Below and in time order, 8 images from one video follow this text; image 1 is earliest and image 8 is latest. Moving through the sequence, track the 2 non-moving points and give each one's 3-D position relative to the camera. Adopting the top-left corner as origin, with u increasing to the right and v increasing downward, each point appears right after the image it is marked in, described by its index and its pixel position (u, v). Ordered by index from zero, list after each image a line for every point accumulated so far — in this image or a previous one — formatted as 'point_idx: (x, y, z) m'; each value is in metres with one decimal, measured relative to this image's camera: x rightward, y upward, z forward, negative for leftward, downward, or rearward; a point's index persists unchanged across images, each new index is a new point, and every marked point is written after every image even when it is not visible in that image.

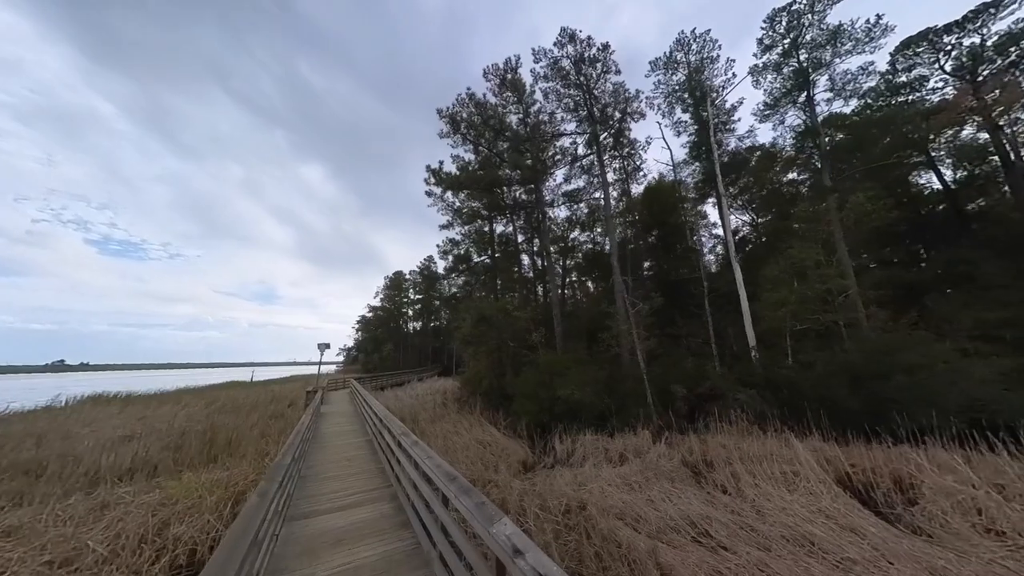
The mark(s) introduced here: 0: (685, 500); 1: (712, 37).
0: (+2.2, -2.8, +3.6) m
1: (+8.8, +11.1, +11.7) m
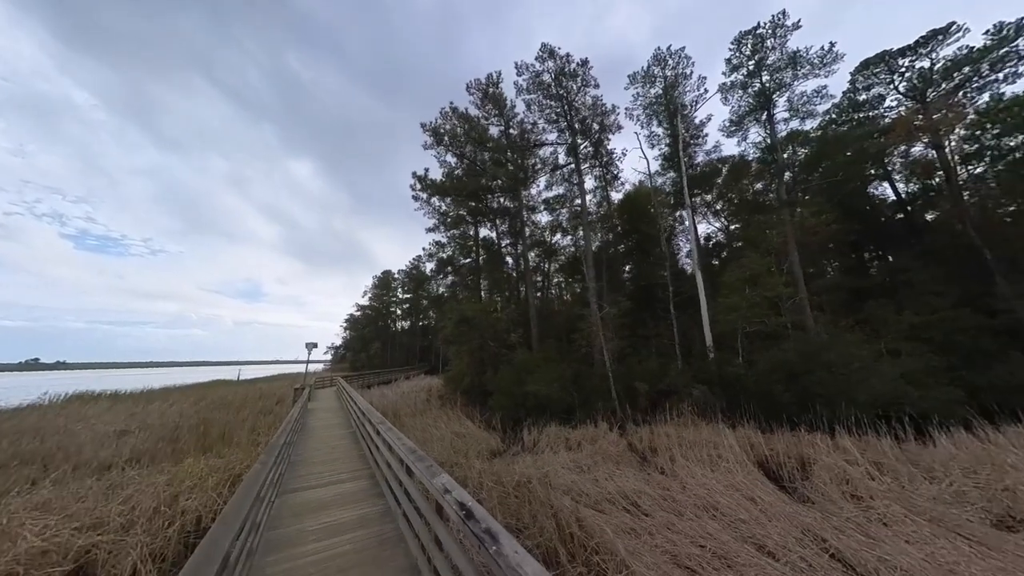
0: (+1.7, -3.0, +4.3) m
1: (+8.1, +10.9, +12.5) m
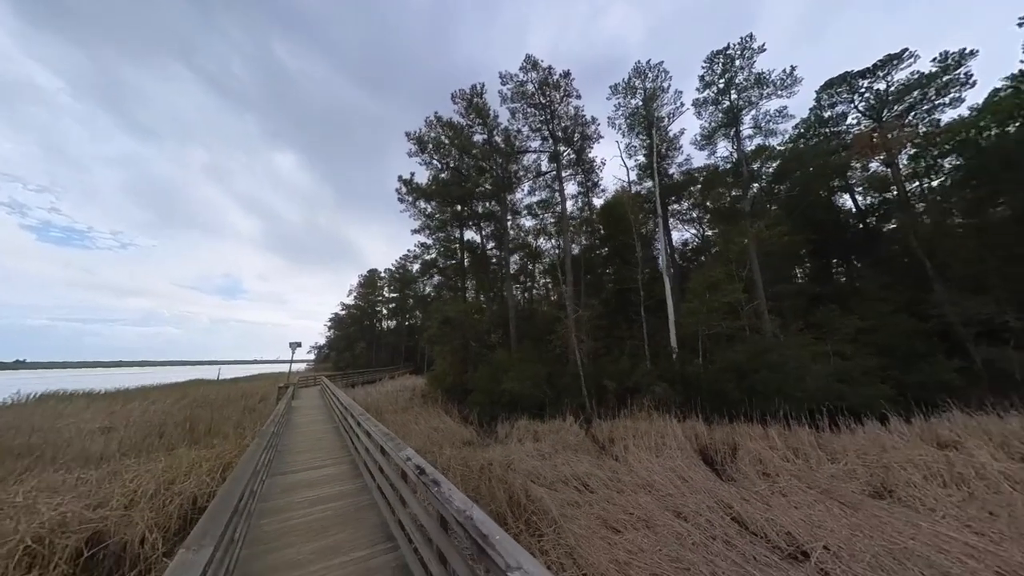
0: (+1.1, -3.1, +4.9) m
1: (+7.4, +10.7, +13.3) m
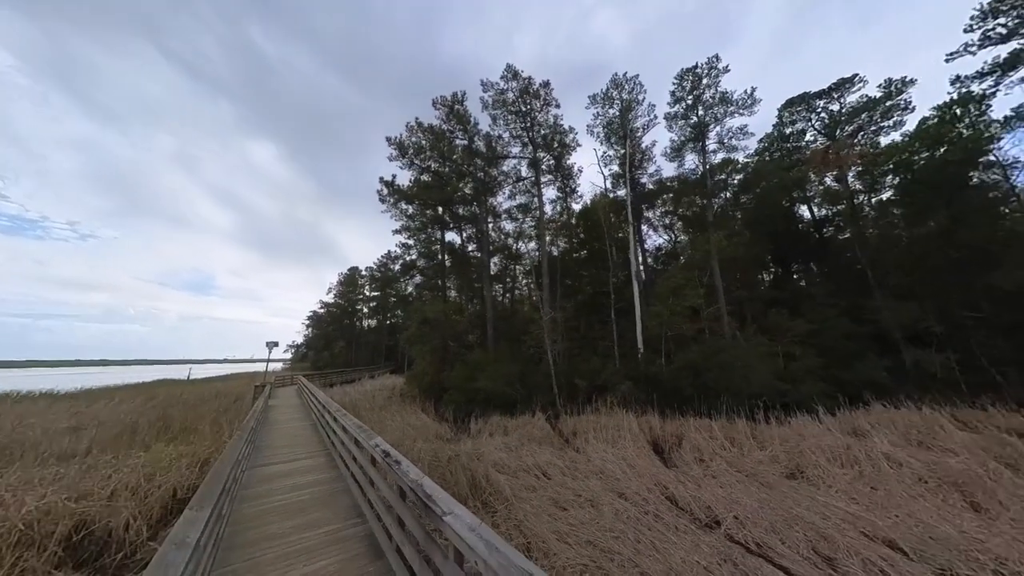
0: (+0.5, -3.2, +5.4) m
1: (+6.5, +10.5, +14.1) m
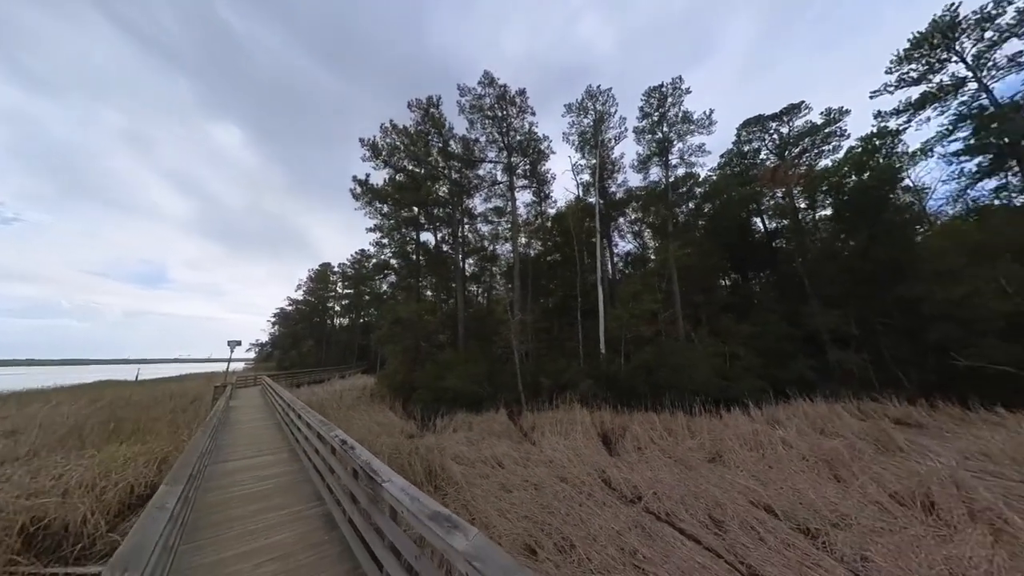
0: (-0.3, -3.3, +5.8) m
1: (+5.3, +10.4, +14.9) m
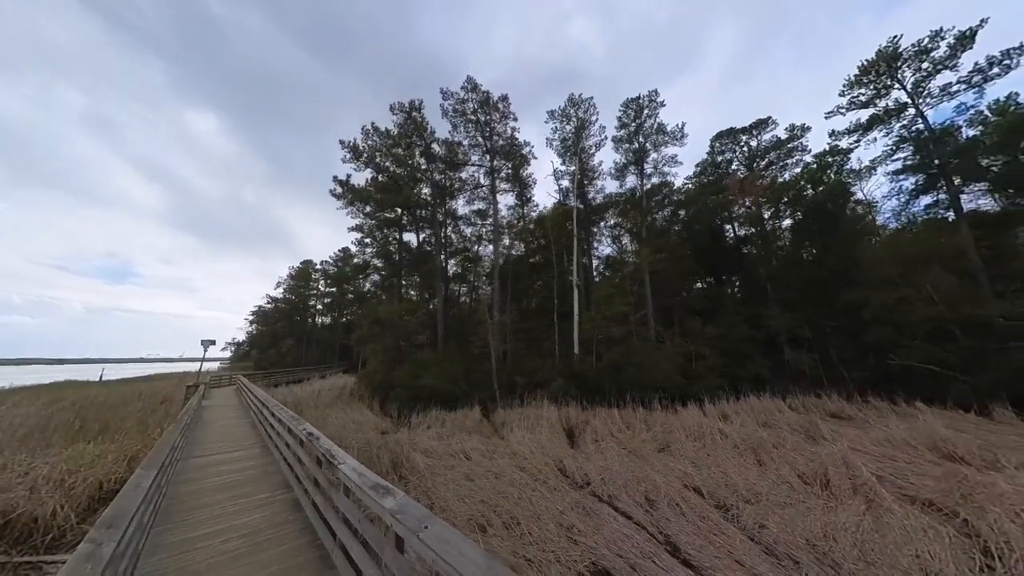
0: (-1.0, -3.4, +6.2) m
1: (+4.4, +10.2, +15.5) m
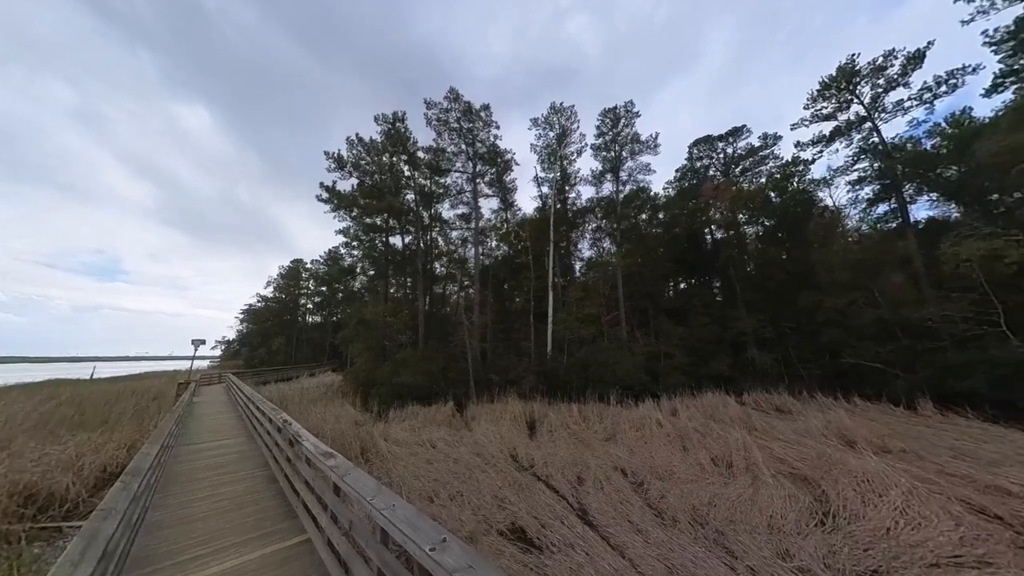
0: (-1.9, -3.6, +6.9) m
1: (+3.4, +10.1, +16.2) m
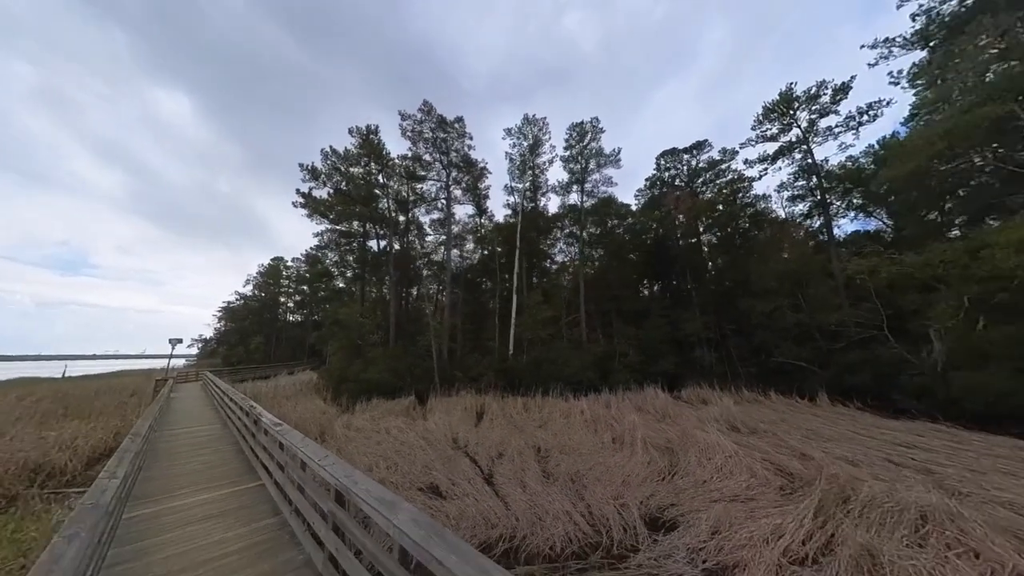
0: (-3.4, -3.8, +7.9) m
1: (+1.7, +9.9, +17.3) m
